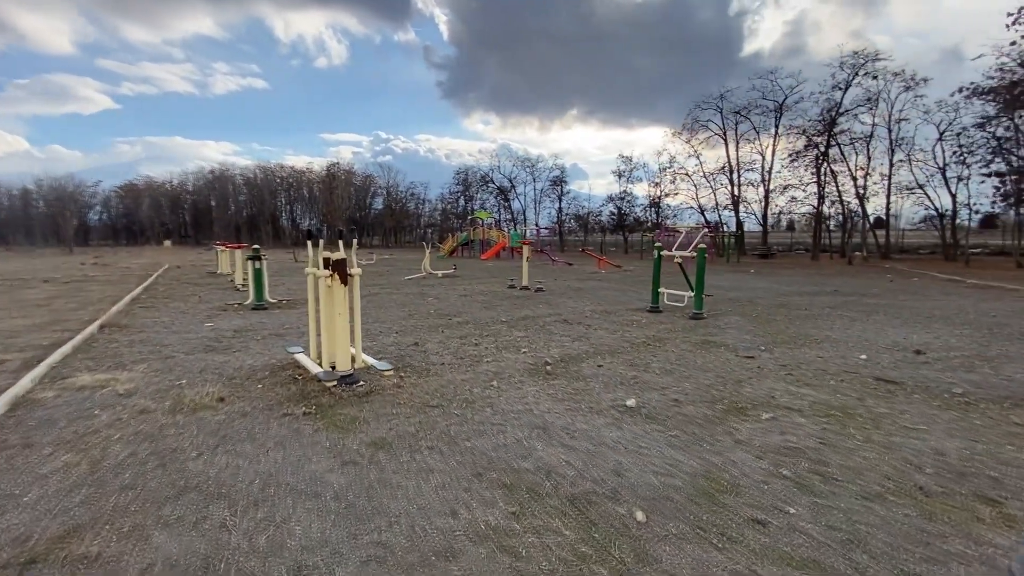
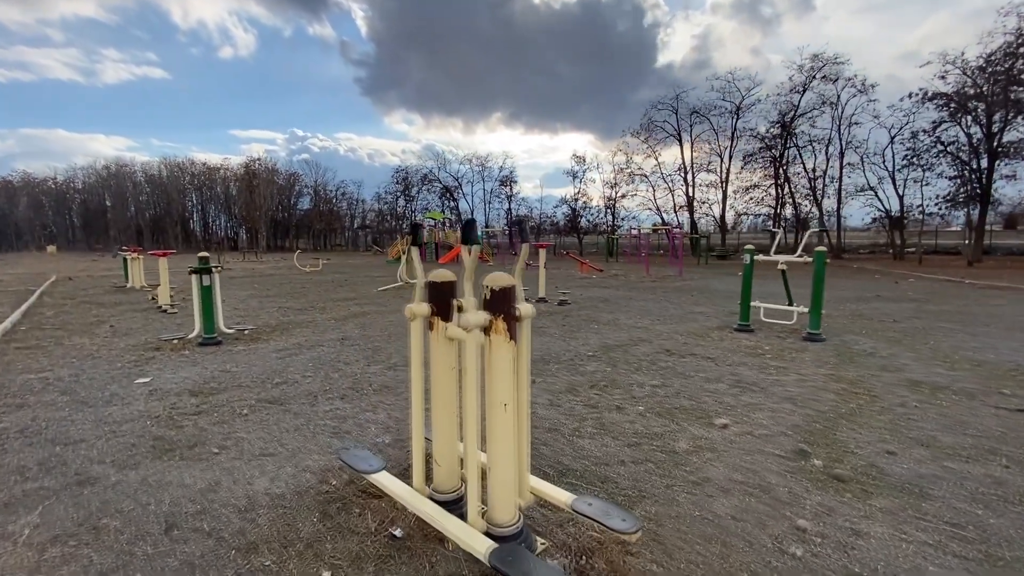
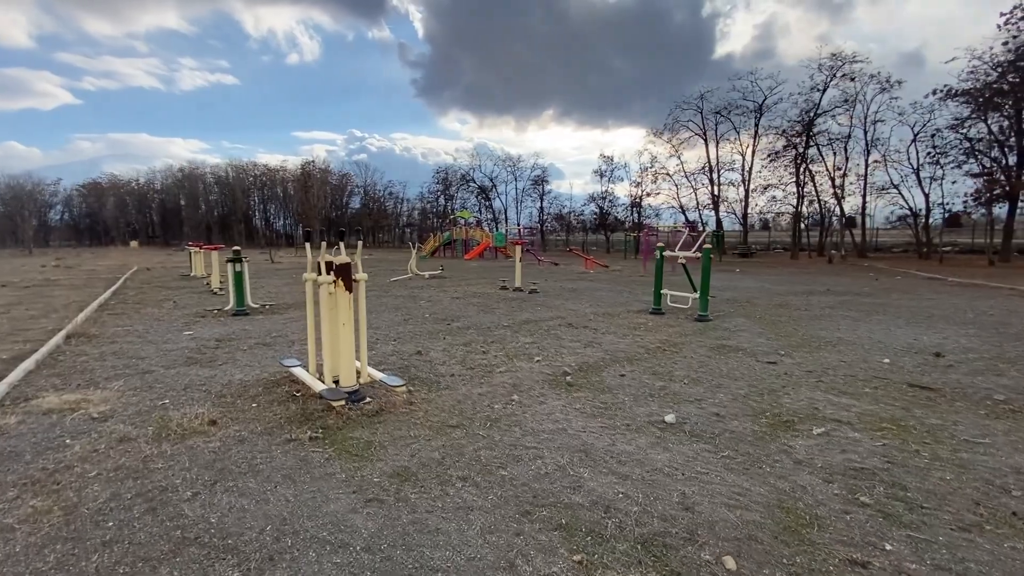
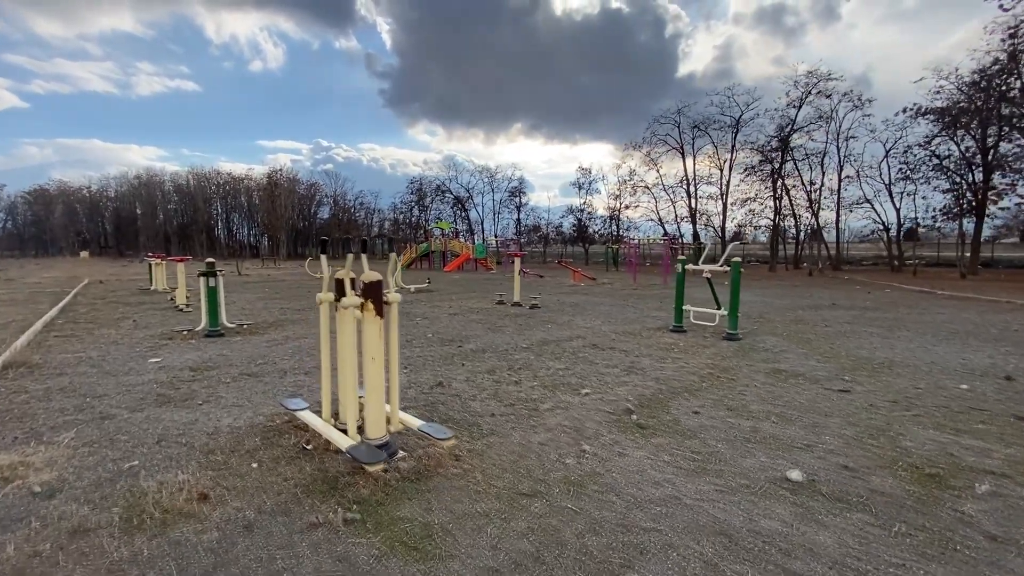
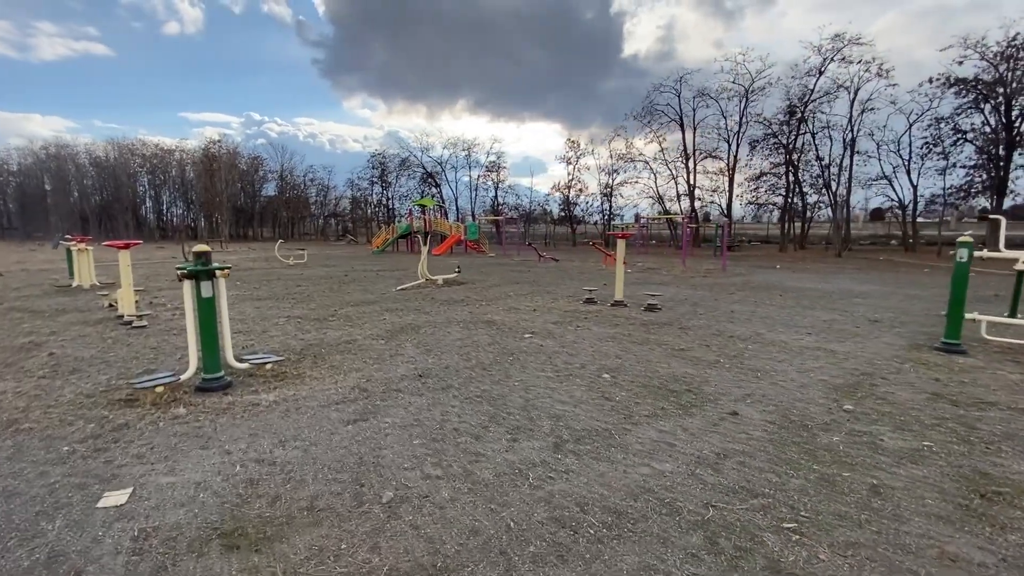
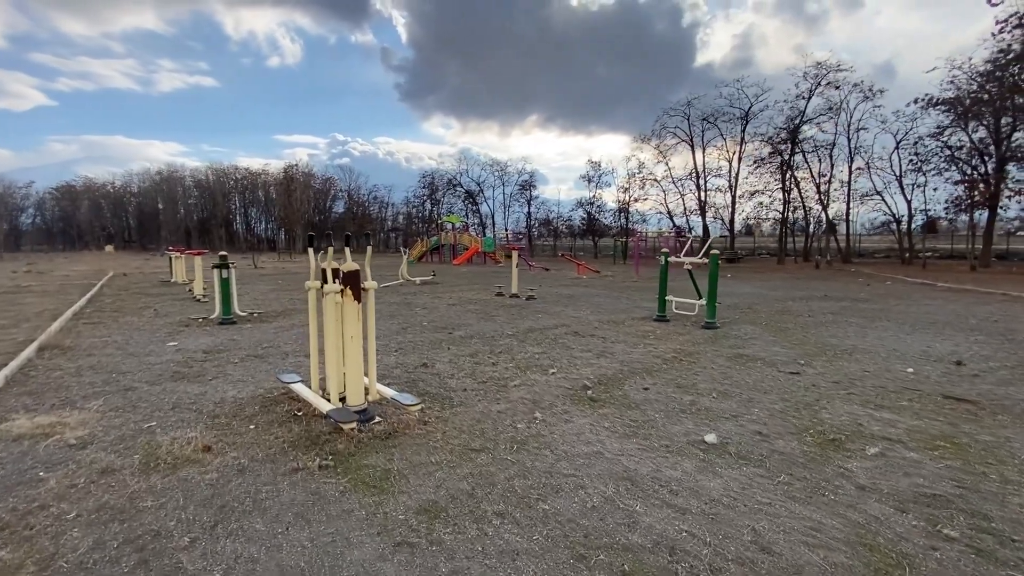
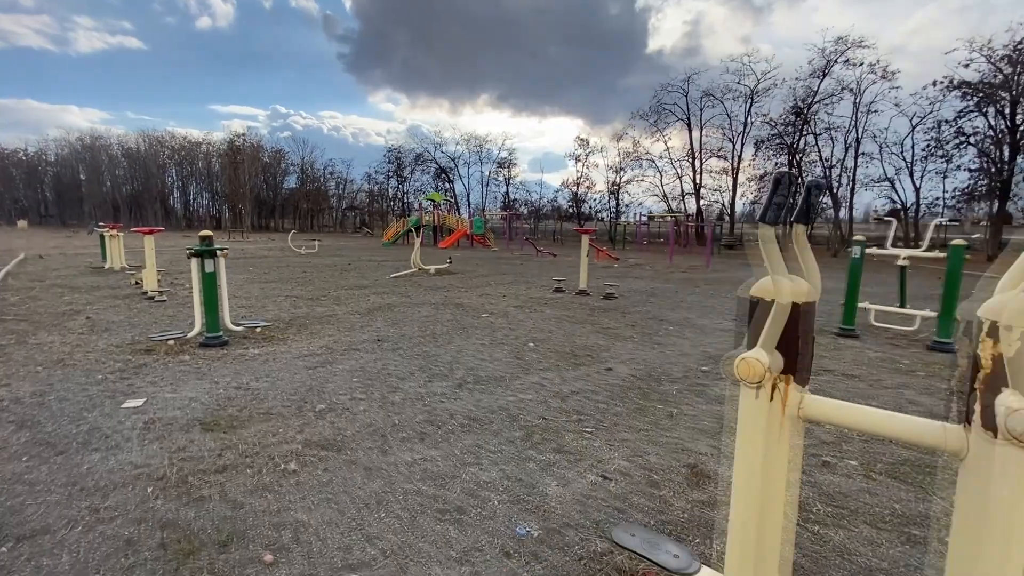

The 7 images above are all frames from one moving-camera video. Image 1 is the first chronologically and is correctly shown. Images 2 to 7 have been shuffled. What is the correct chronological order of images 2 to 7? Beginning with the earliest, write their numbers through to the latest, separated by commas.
3, 6, 4, 2, 7, 5
